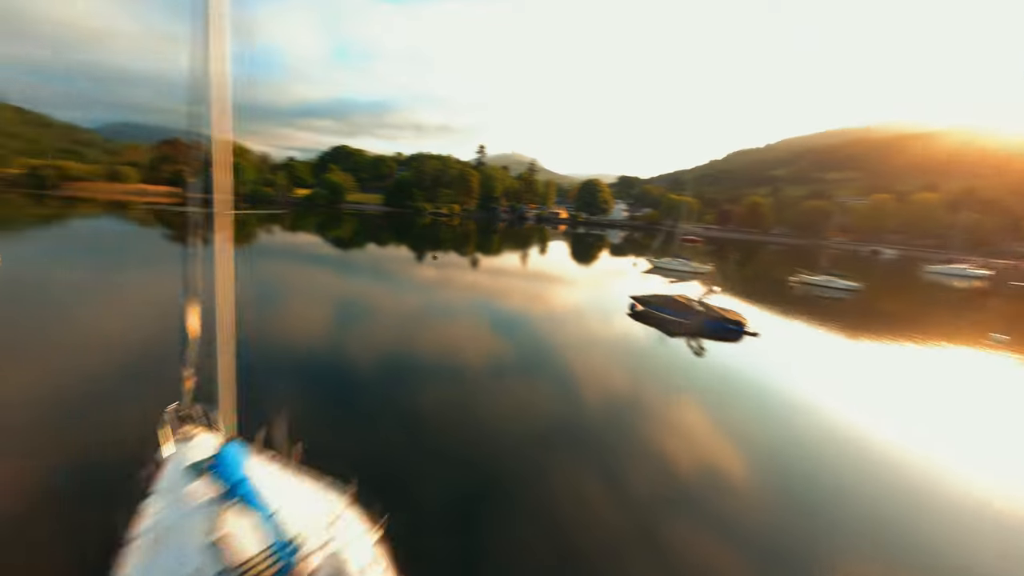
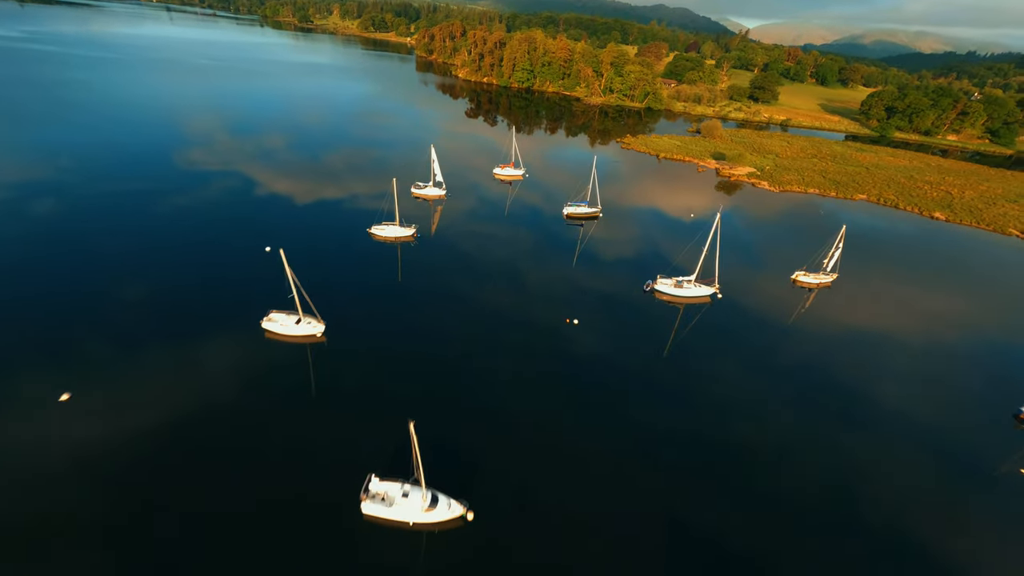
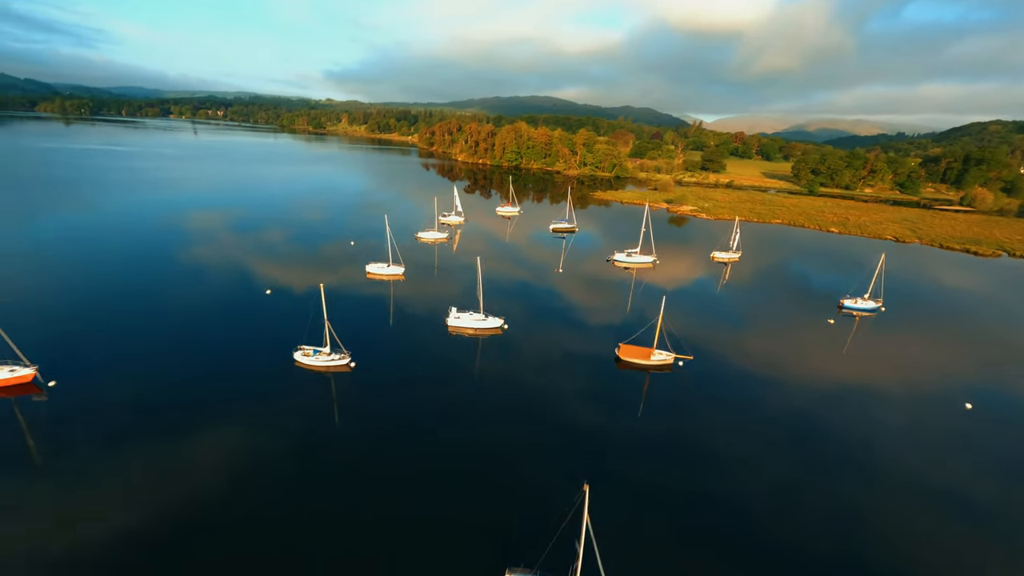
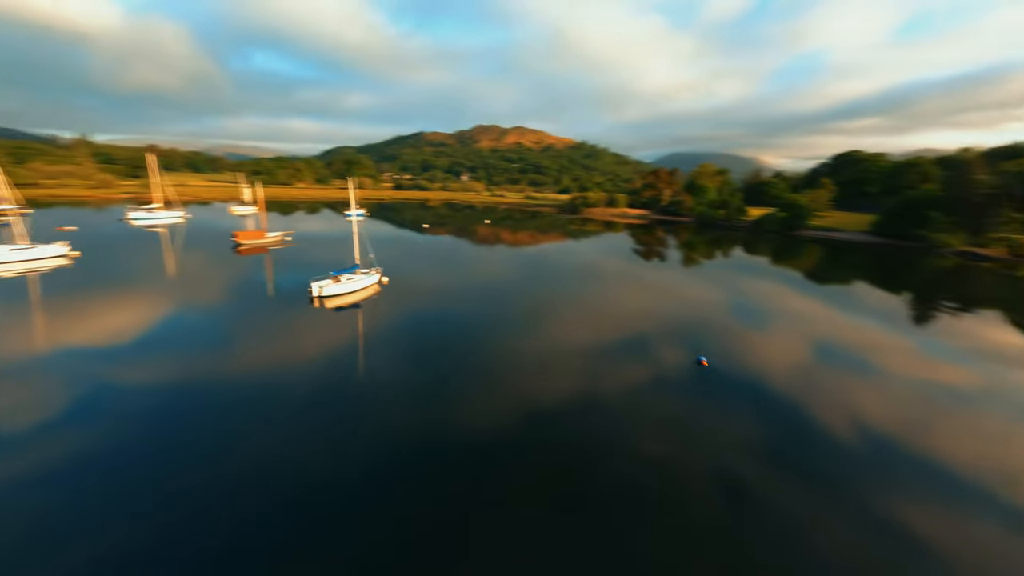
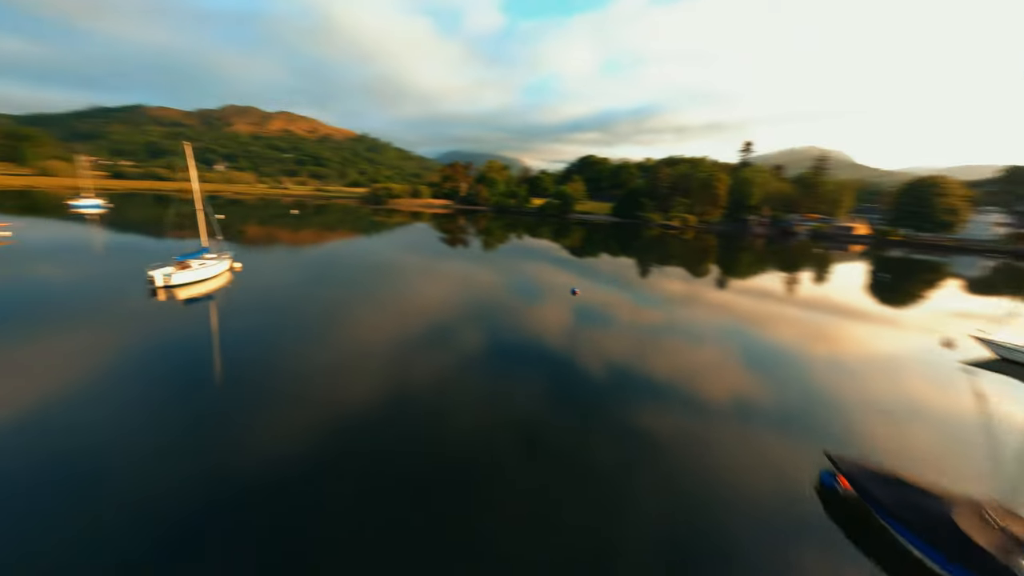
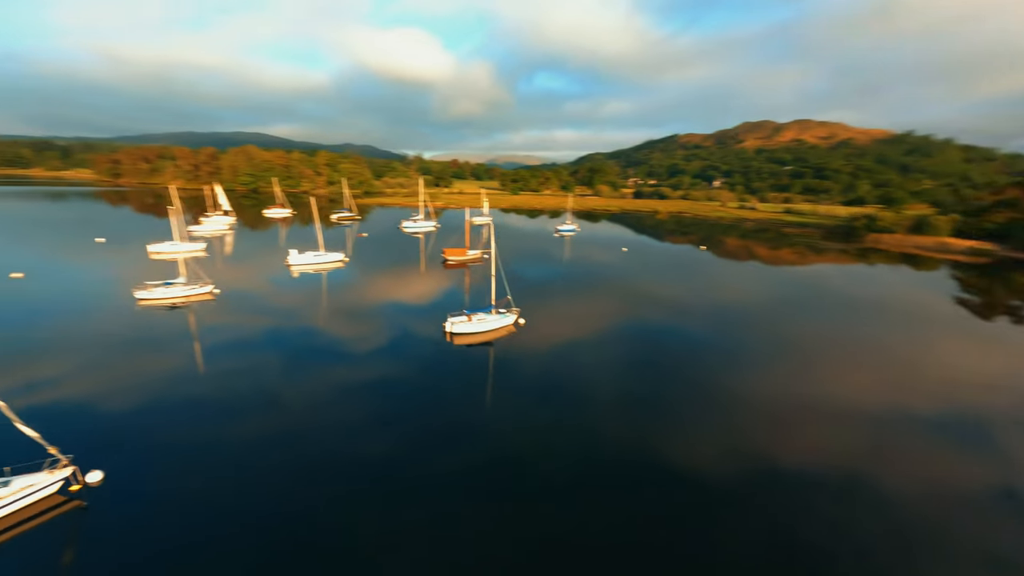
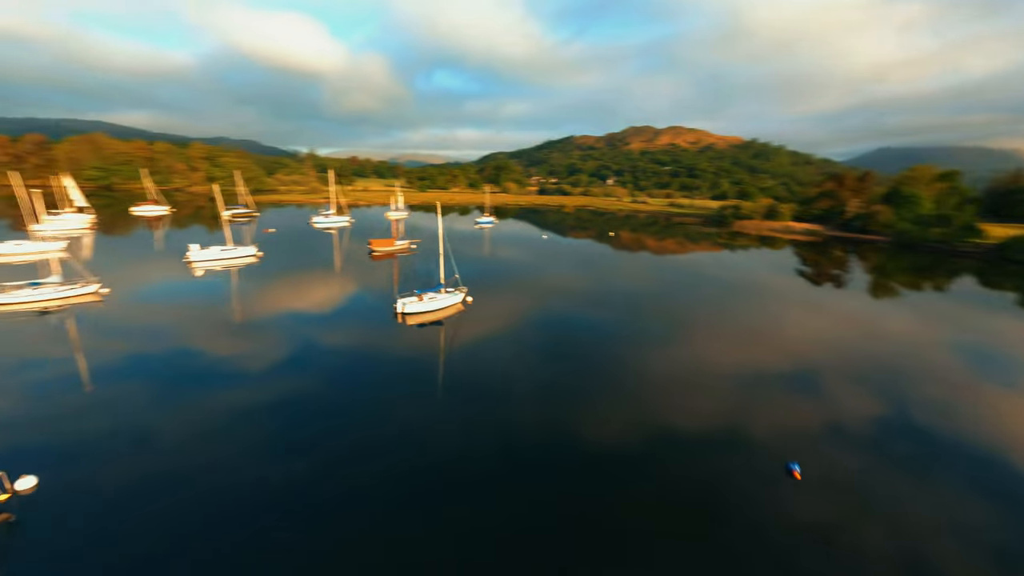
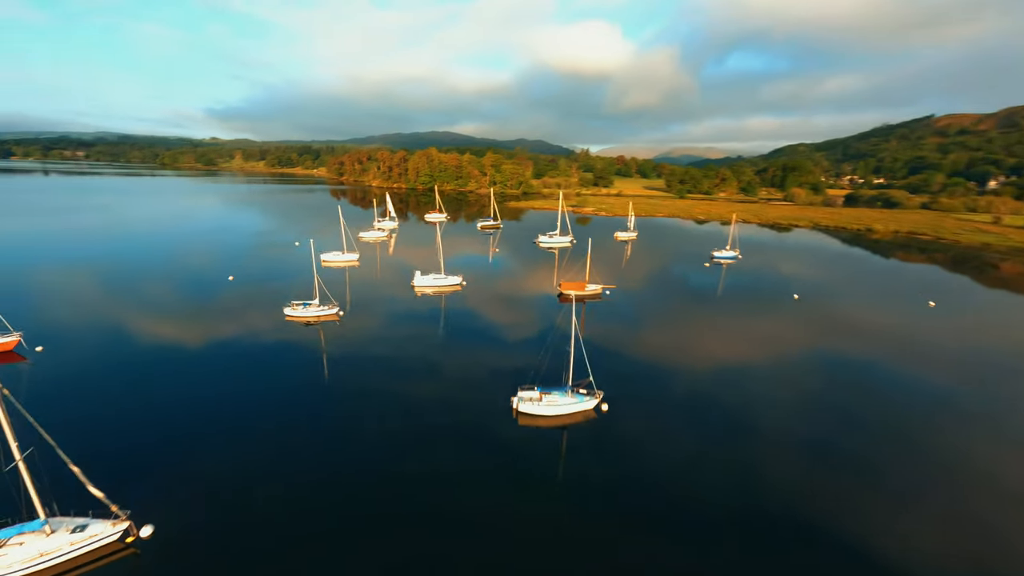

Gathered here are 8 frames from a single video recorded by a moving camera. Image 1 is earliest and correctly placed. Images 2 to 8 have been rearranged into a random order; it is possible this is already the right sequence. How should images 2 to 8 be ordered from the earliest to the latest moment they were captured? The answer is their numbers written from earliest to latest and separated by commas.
5, 4, 7, 6, 8, 3, 2
